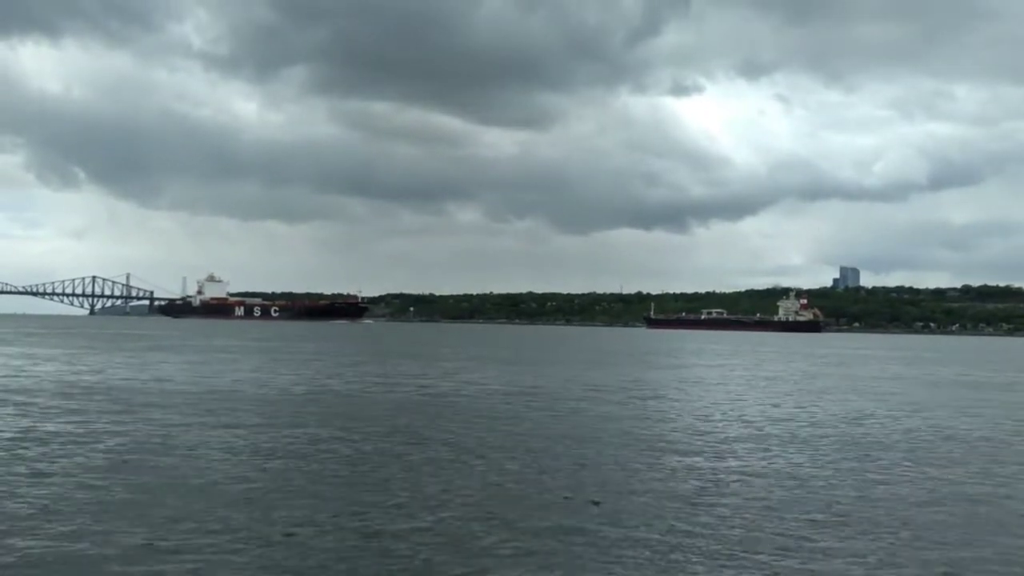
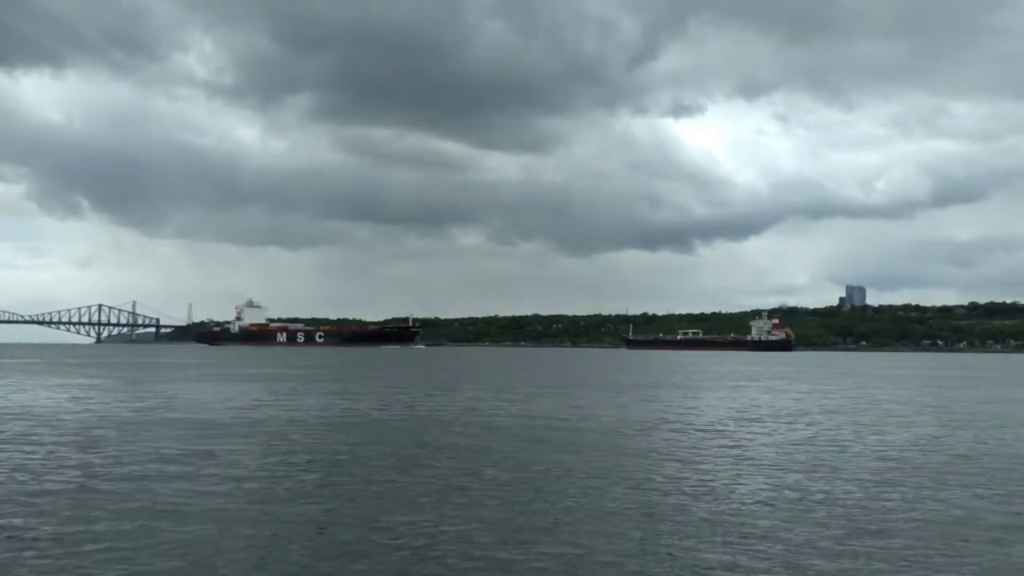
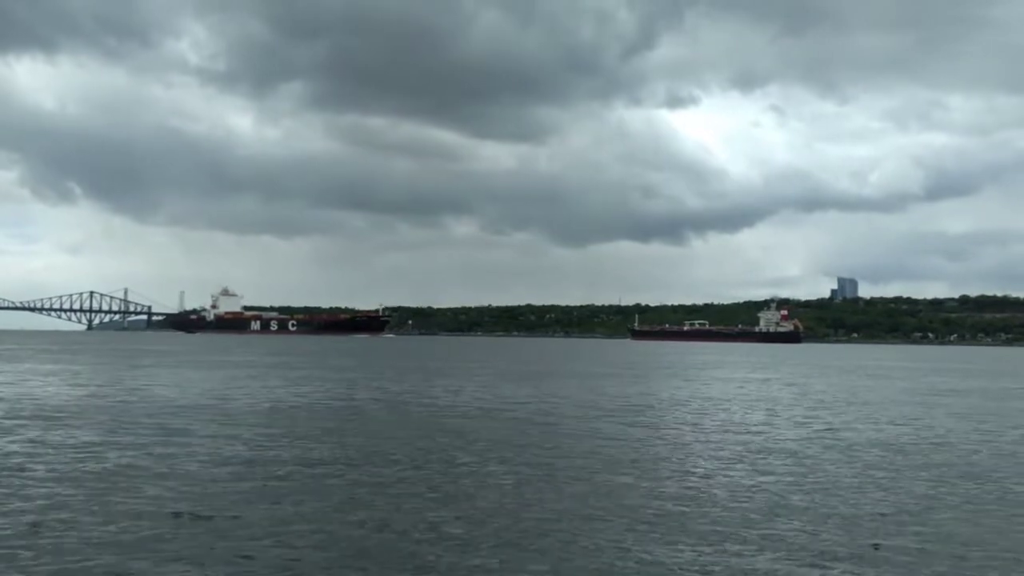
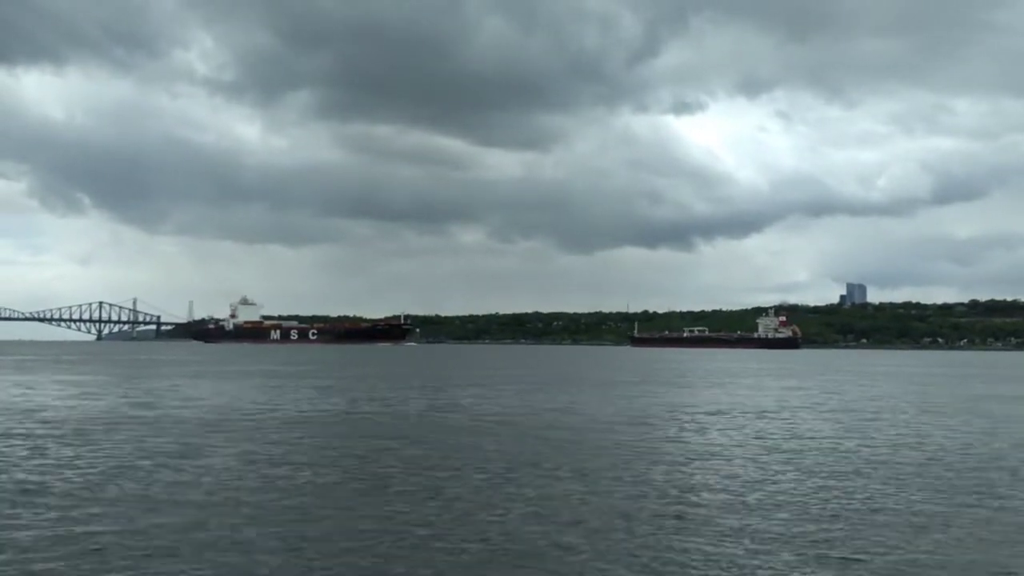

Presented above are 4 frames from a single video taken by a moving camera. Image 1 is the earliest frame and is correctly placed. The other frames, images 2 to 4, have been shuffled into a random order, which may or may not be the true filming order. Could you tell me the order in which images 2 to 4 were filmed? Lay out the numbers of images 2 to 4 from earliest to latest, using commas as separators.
3, 4, 2
